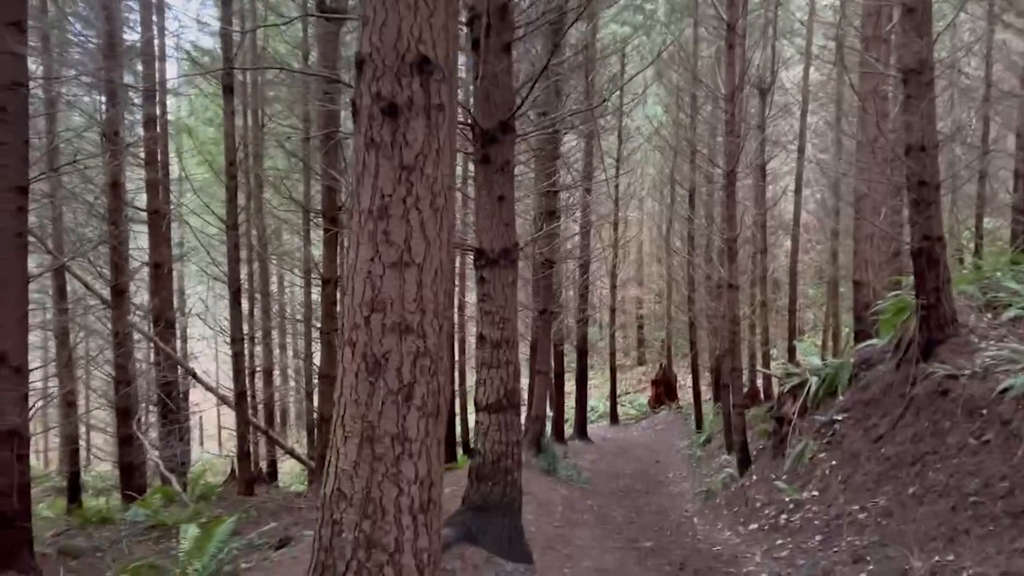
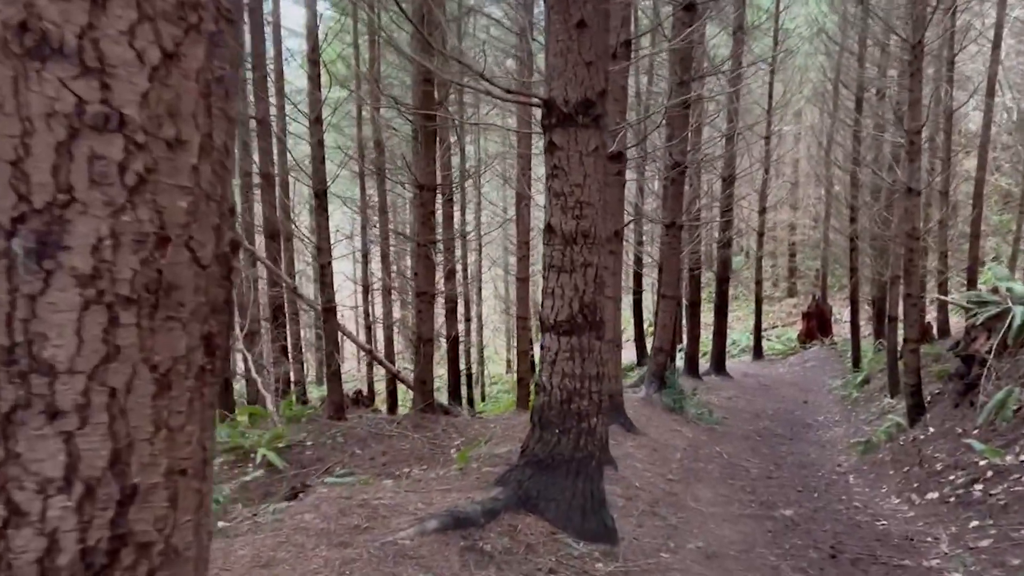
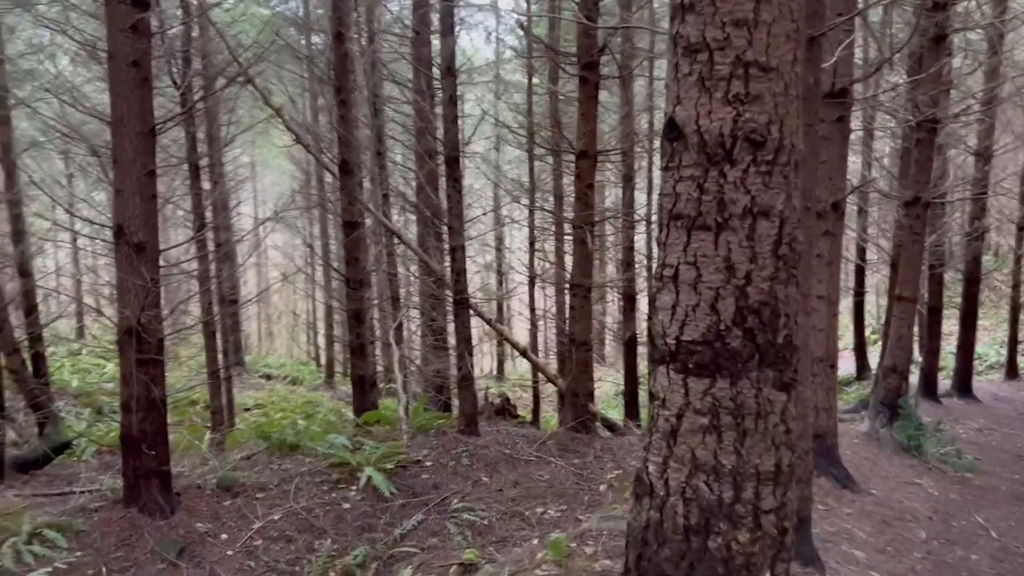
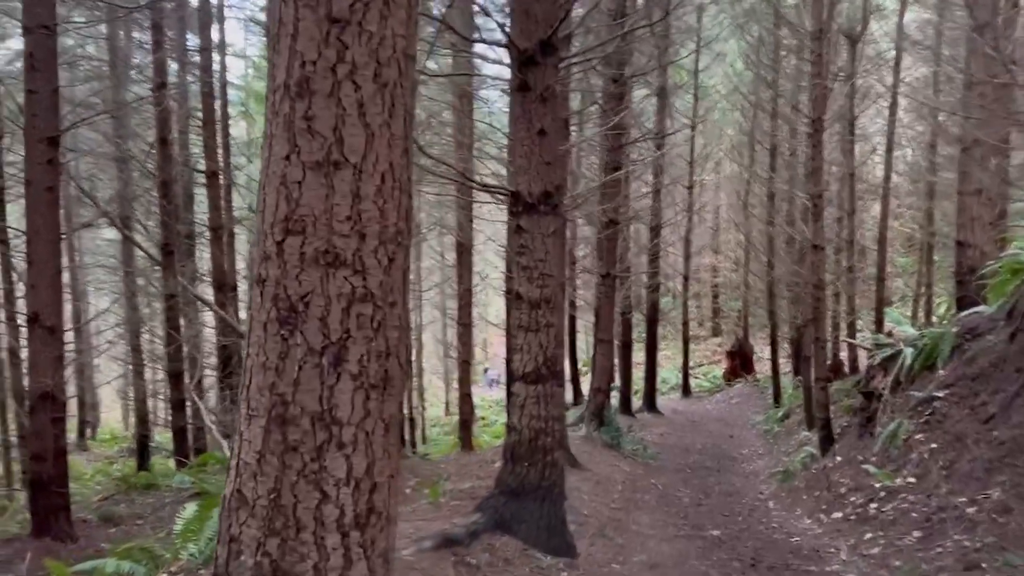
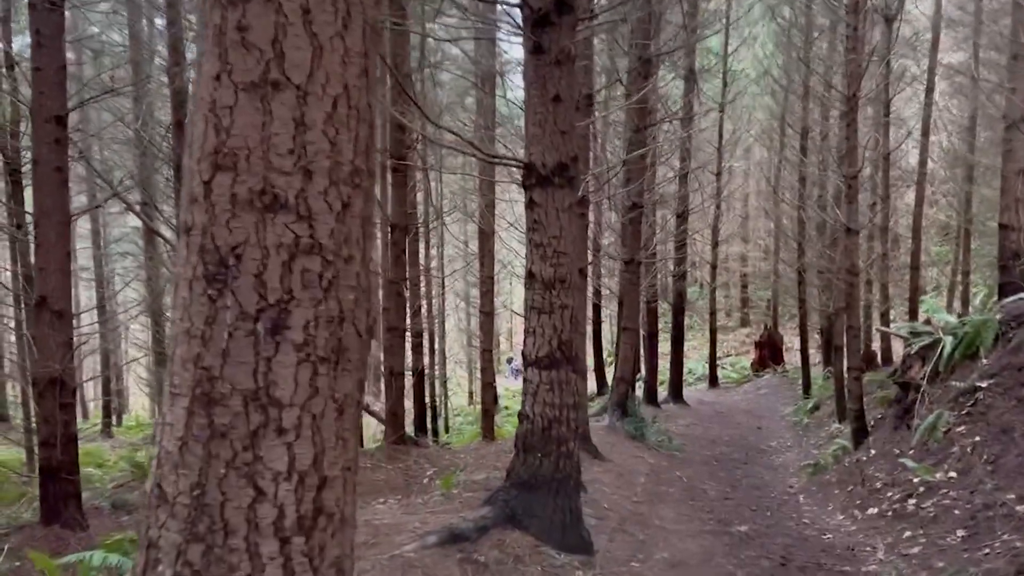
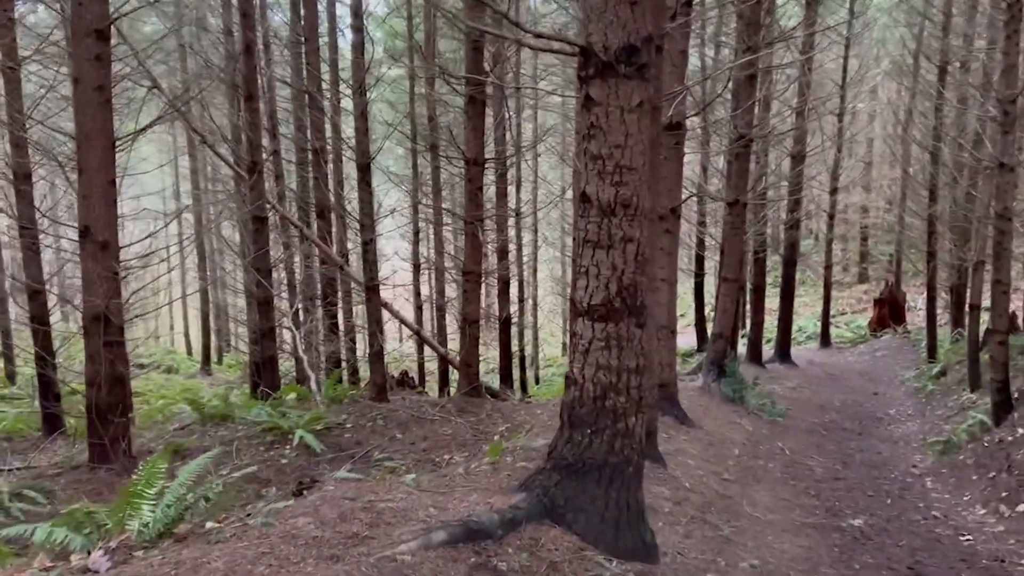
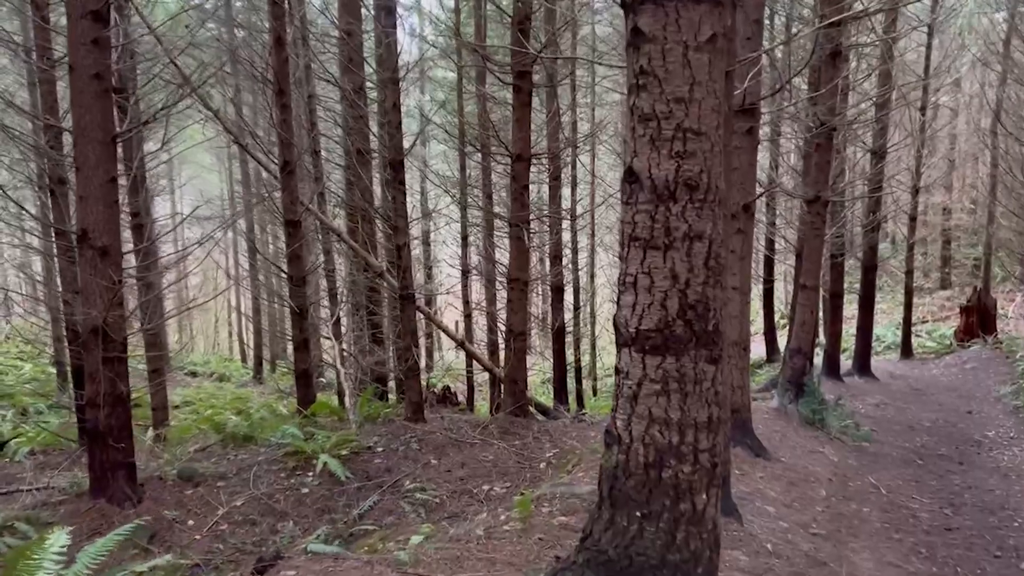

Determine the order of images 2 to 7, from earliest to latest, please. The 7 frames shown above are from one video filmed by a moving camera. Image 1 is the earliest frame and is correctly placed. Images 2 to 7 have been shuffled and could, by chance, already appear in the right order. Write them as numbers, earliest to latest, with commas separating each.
4, 5, 2, 6, 7, 3
